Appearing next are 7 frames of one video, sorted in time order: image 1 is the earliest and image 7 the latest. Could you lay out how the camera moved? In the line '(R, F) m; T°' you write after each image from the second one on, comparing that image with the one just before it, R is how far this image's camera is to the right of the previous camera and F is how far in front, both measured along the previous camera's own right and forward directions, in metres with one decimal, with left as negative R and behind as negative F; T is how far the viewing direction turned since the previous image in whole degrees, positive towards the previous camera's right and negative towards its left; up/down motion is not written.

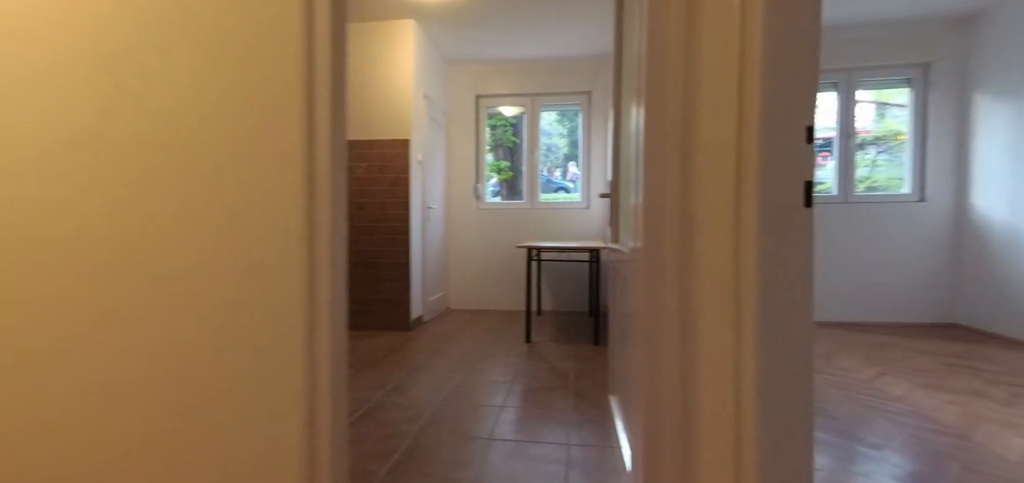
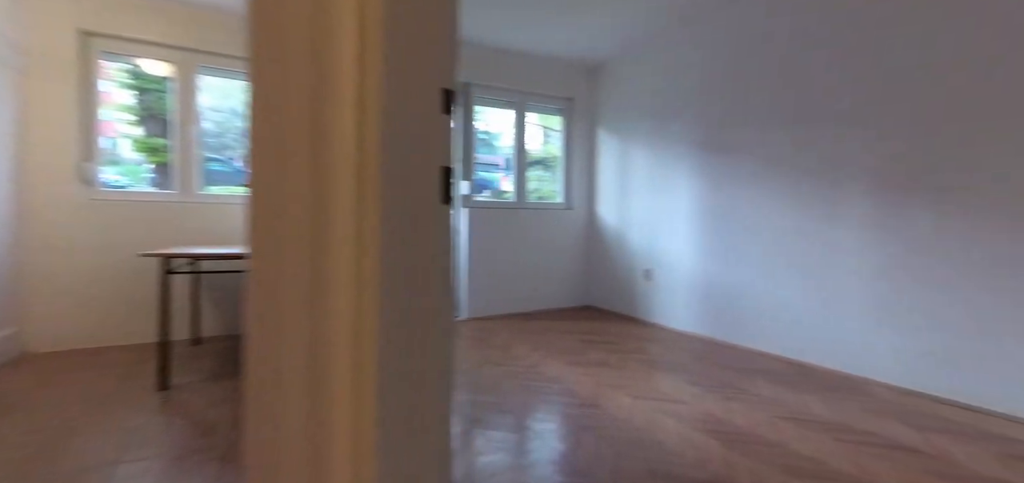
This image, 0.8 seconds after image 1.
(+0.3, +0.3) m; +35°
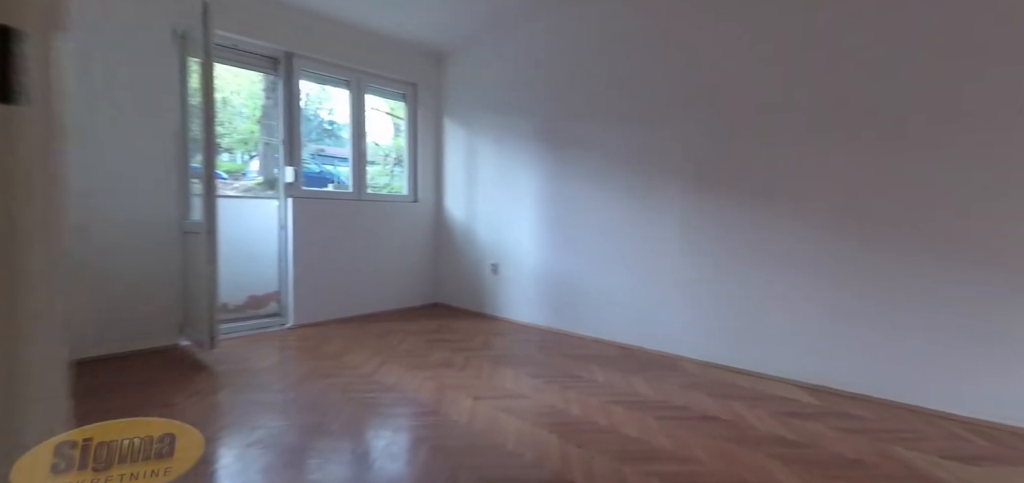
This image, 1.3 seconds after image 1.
(+0.1, +0.2) m; +19°
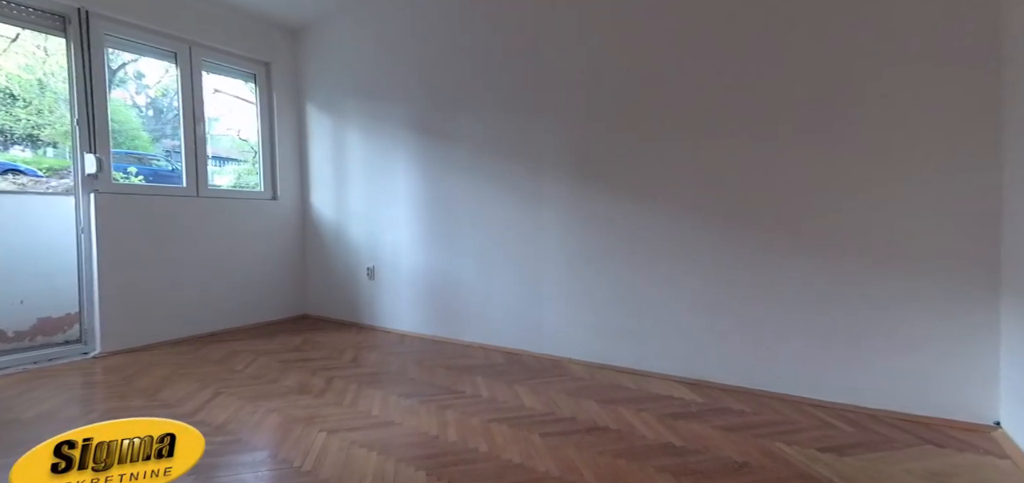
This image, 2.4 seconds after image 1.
(+0.1, +0.3) m; +13°
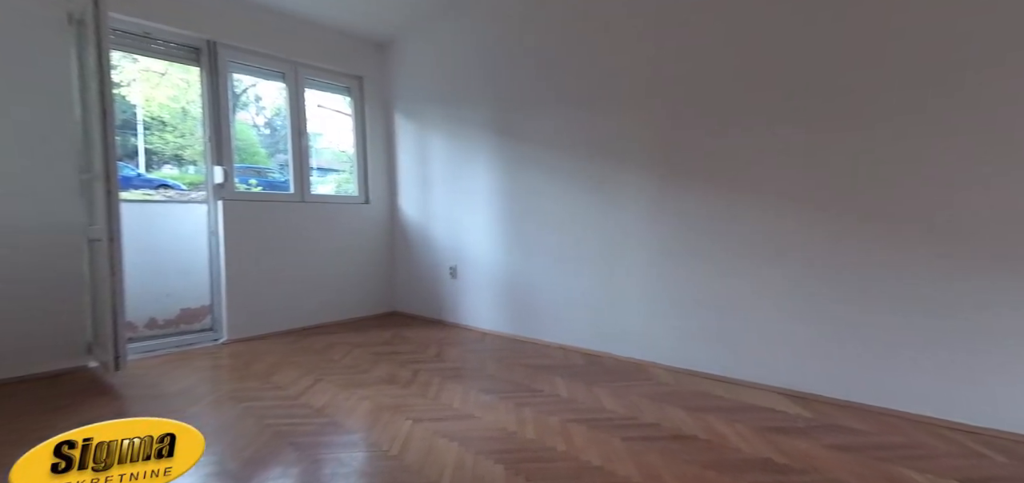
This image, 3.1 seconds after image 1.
(0.0, 0.0) m; -10°
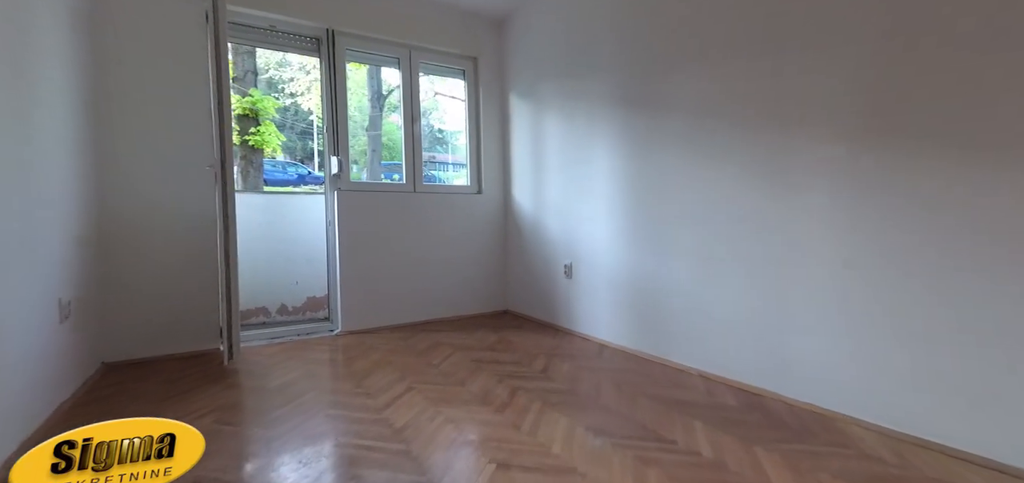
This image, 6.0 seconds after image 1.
(0.0, +0.5) m; -16°
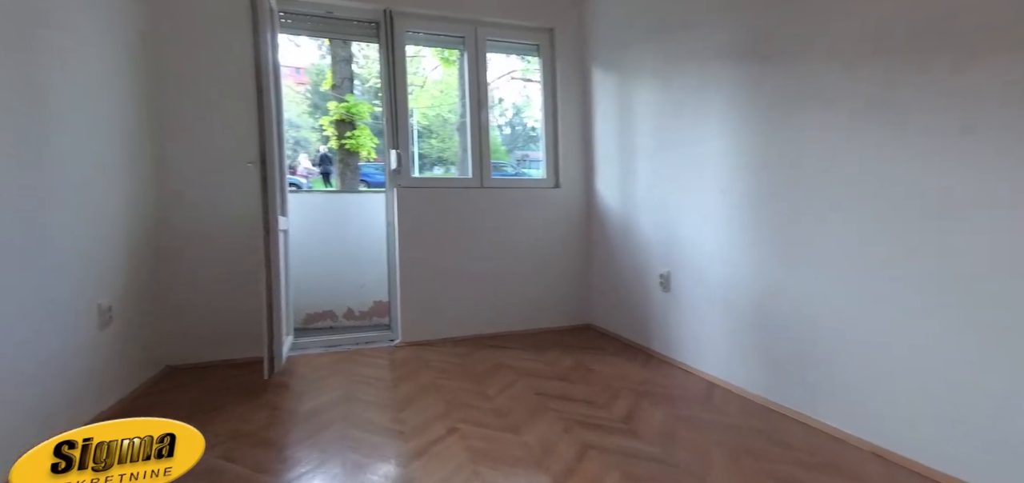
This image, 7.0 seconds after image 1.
(+0.1, +0.6) m; -12°
